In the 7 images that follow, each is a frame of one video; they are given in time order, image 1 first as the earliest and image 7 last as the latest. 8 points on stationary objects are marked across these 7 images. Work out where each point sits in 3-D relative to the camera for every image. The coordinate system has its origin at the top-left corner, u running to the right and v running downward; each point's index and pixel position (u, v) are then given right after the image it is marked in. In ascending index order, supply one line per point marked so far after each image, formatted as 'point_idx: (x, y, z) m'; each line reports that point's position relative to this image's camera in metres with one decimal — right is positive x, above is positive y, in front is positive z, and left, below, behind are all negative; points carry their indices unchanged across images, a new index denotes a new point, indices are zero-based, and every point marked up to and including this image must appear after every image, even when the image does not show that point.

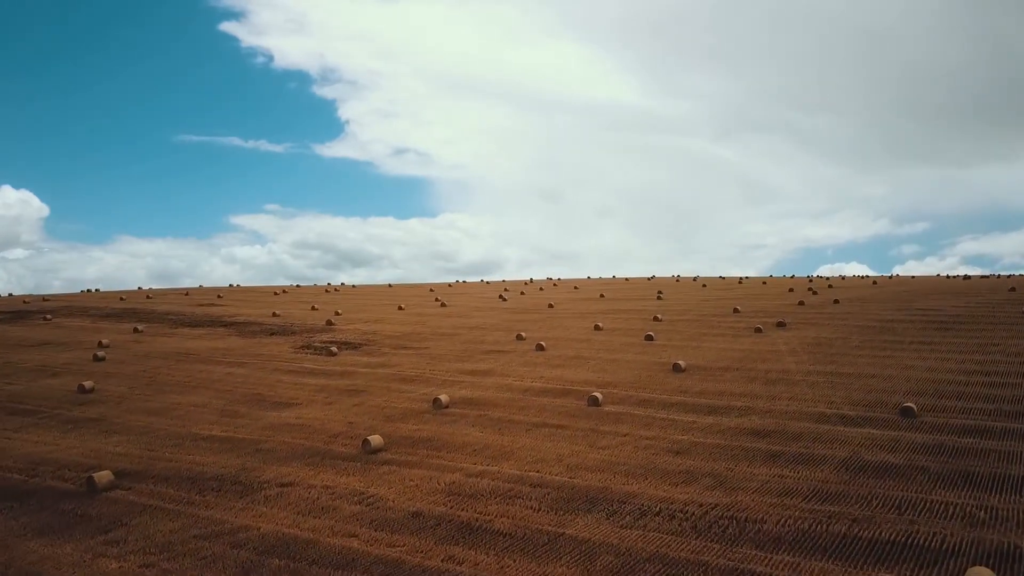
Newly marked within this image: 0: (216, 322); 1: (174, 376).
0: (-8.8, -1.0, +19.2) m
1: (-6.2, -1.6, +11.8) m
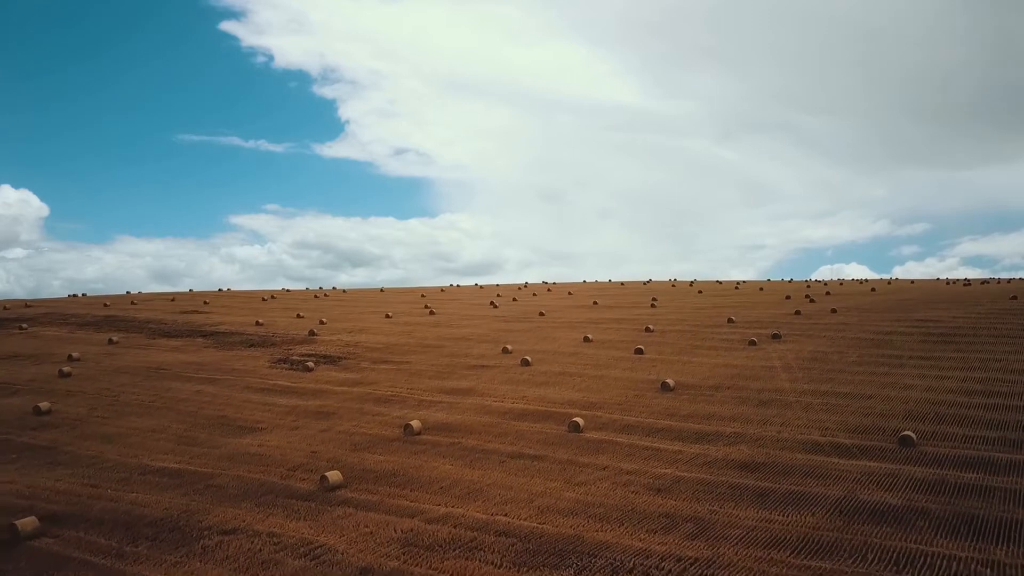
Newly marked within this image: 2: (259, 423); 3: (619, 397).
0: (-9.1, -1.3, +18.6) m
1: (-6.5, -1.9, +11.3) m
2: (-3.8, -2.0, +9.6) m
3: (+1.8, -1.9, +11.1) m
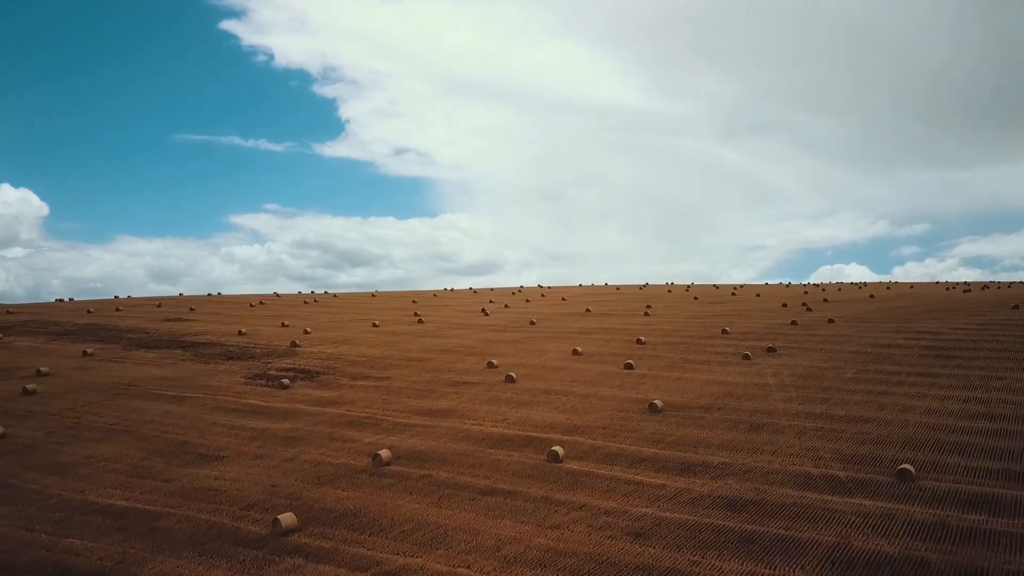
0: (-9.4, -1.5, +18.1) m
1: (-6.8, -2.1, +10.8) m
2: (-4.1, -2.3, +9.1) m
3: (+1.5, -2.1, +10.5) m
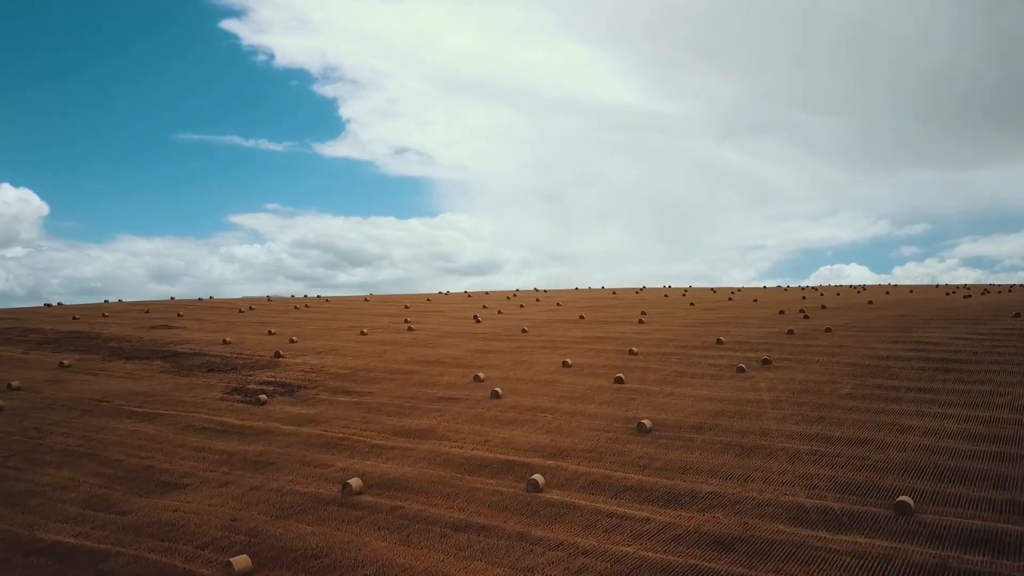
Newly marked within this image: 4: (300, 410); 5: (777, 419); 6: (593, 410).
0: (-9.7, -1.8, +17.7) m
1: (-7.1, -2.4, +10.3) m
2: (-4.4, -2.5, +8.6) m
3: (+1.2, -2.4, +10.1) m
4: (-4.0, -2.3, +12.1) m
5: (+4.6, -2.3, +11.2) m
6: (+1.5, -2.2, +11.9) m
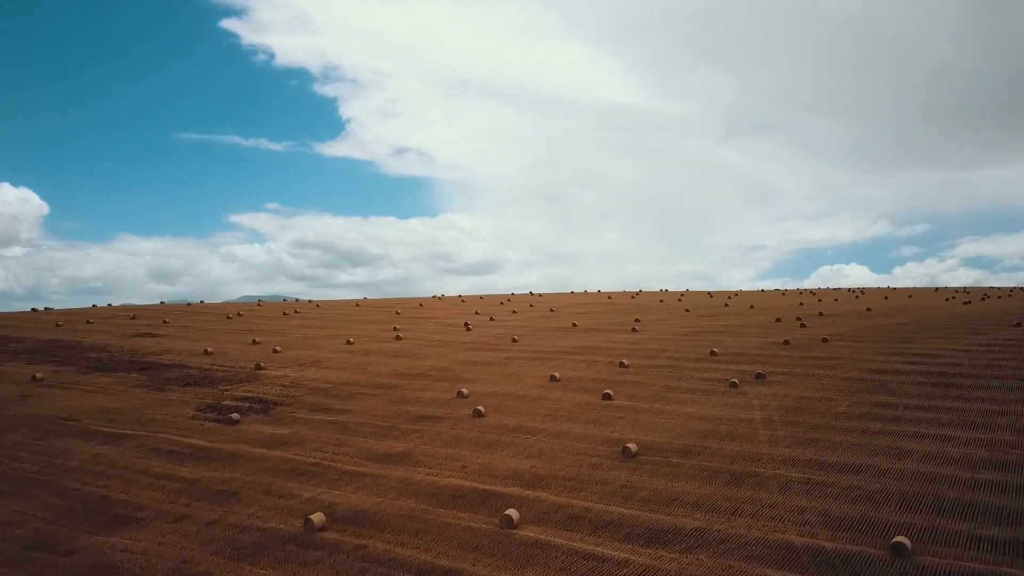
0: (-10.1, -2.0, +17.2) m
1: (-7.4, -2.7, +9.9) m
2: (-4.7, -2.8, +8.2) m
3: (+0.9, -2.7, +9.6) m
4: (-4.3, -2.5, +11.6) m
5: (+4.3, -2.5, +10.7) m
6: (+1.2, -2.5, +11.4) m
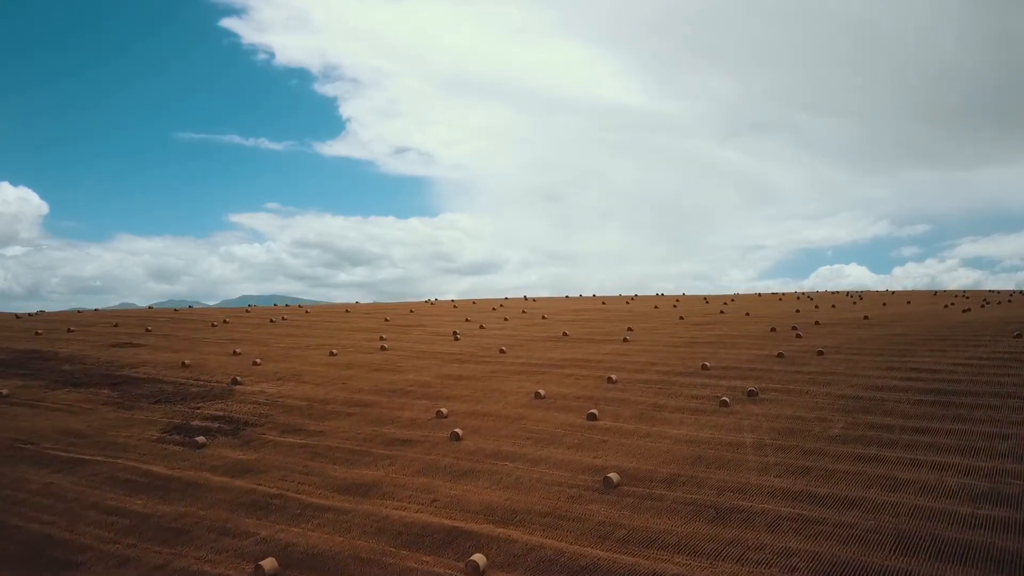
0: (-10.4, -2.3, +16.7) m
1: (-7.8, -3.0, +9.3) m
2: (-5.1, -3.1, +7.6) m
3: (+0.5, -3.0, +9.1) m
4: (-4.7, -2.9, +11.1) m
5: (+3.9, -2.9, +10.2) m
6: (+0.8, -2.8, +10.9) m
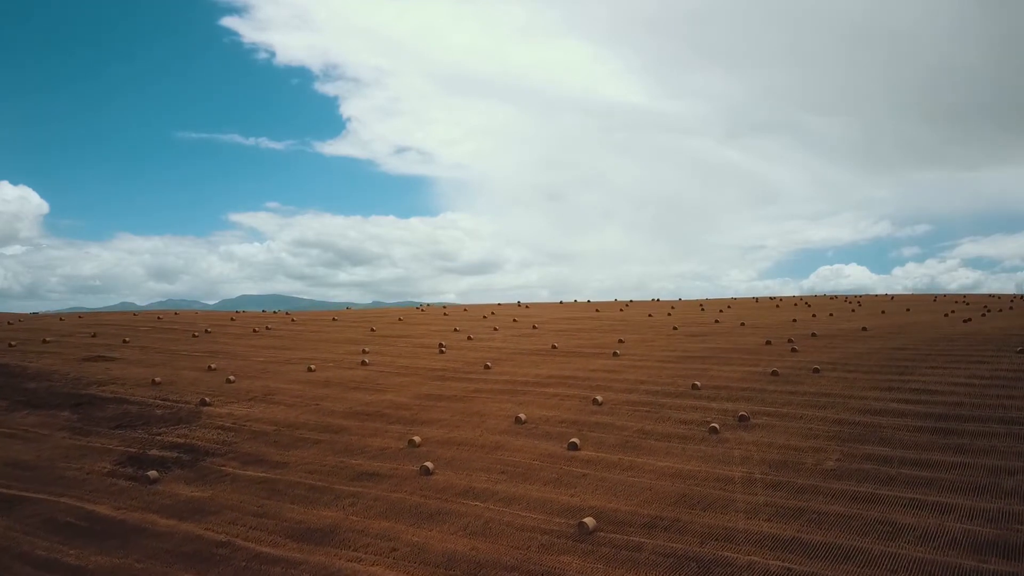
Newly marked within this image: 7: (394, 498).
0: (-10.9, -2.7, +16.0) m
1: (-8.3, -3.4, +8.6) m
2: (-5.5, -3.5, +6.9) m
3: (+0.1, -3.4, +8.4) m
4: (-5.1, -3.3, +10.4) m
5: (+3.4, -3.3, +9.5) m
6: (+0.3, -3.2, +10.2) m
7: (-1.8, -3.2, +10.1) m
